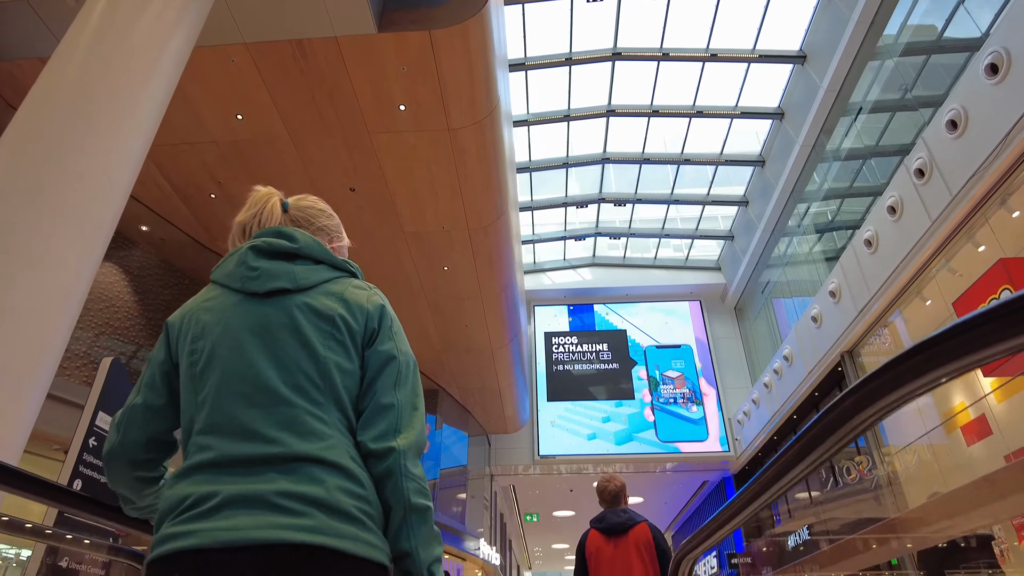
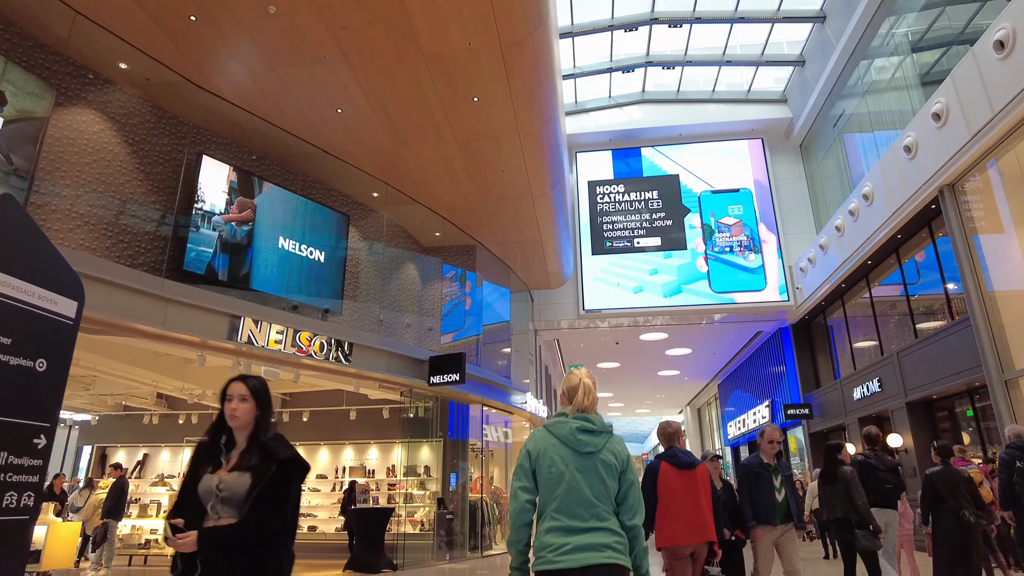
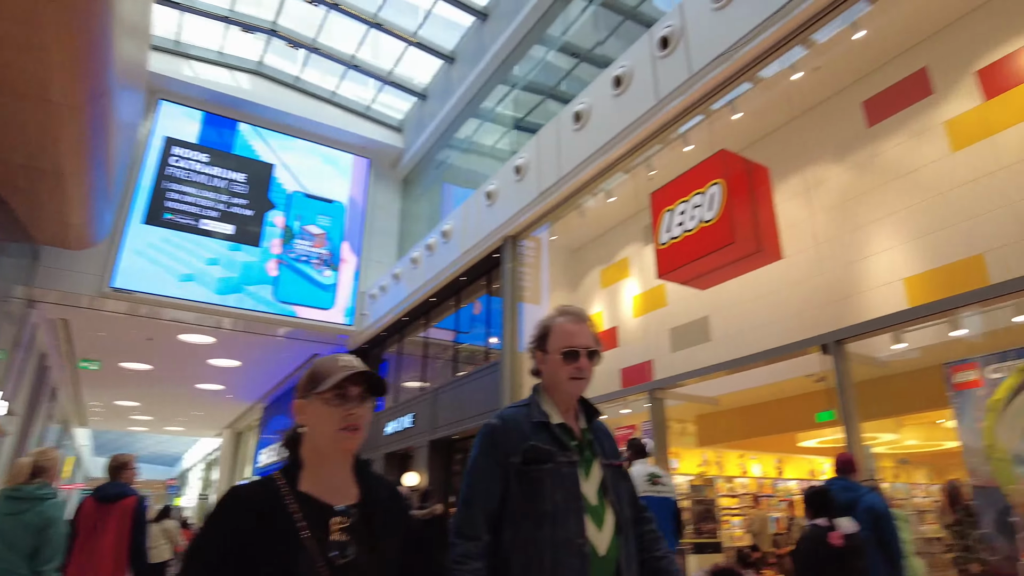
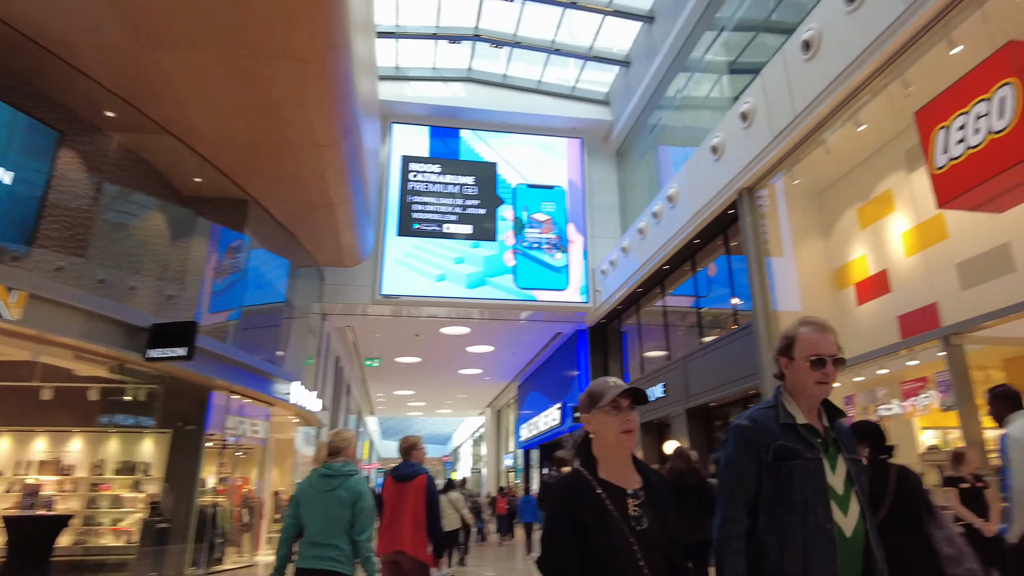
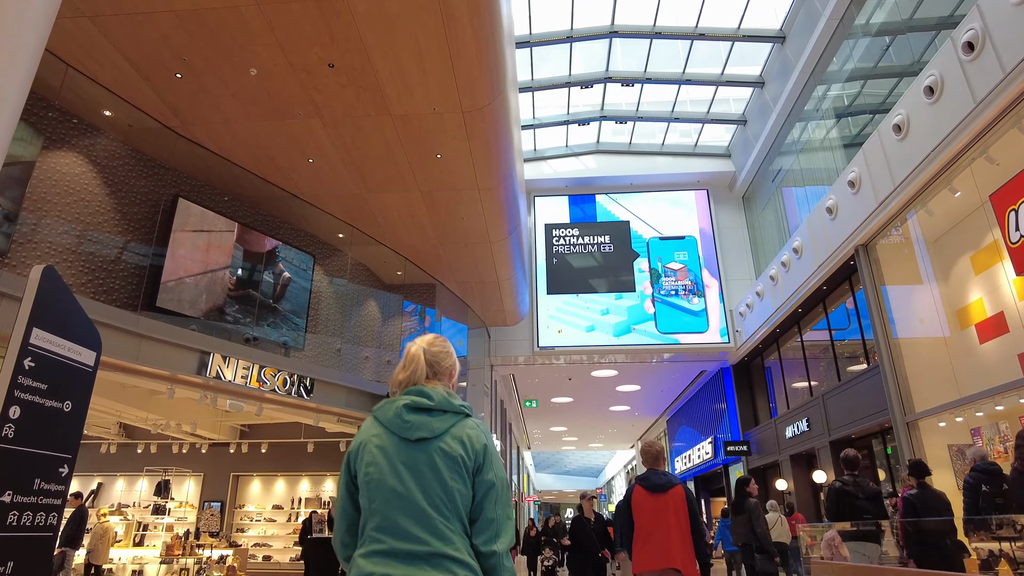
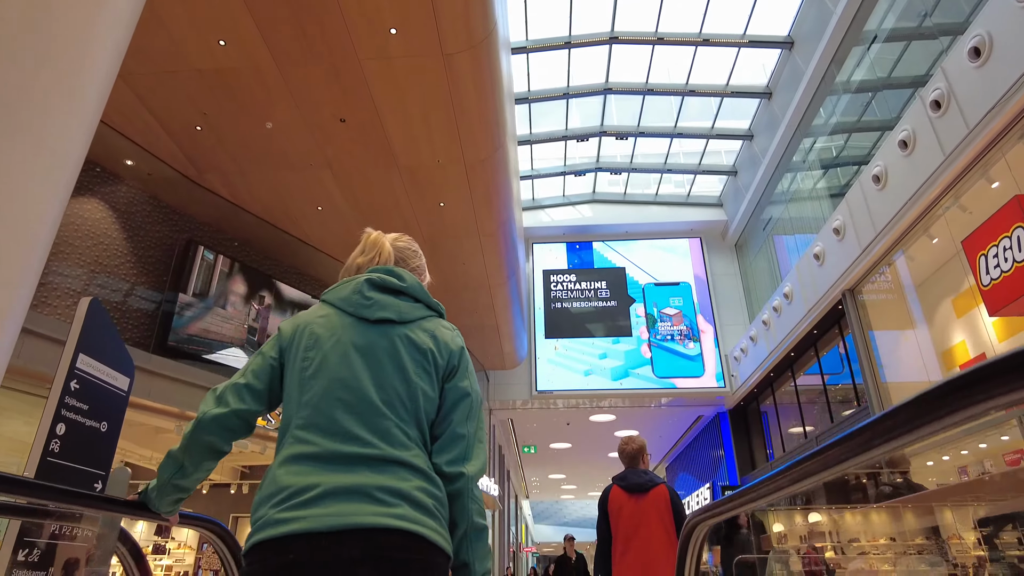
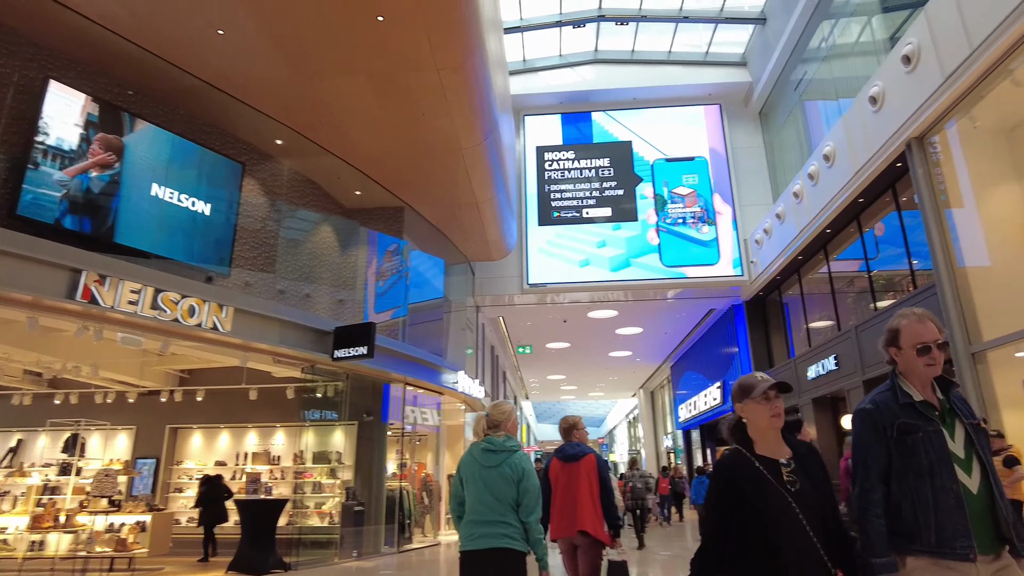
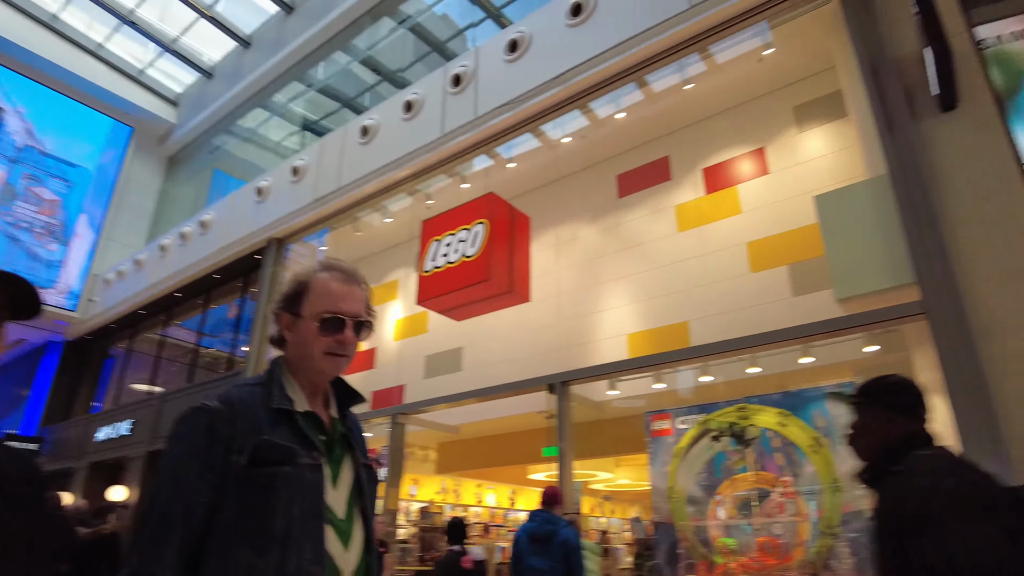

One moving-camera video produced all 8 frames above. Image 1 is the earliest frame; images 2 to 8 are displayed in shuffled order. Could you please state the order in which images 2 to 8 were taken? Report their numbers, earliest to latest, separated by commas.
6, 5, 2, 7, 4, 3, 8
